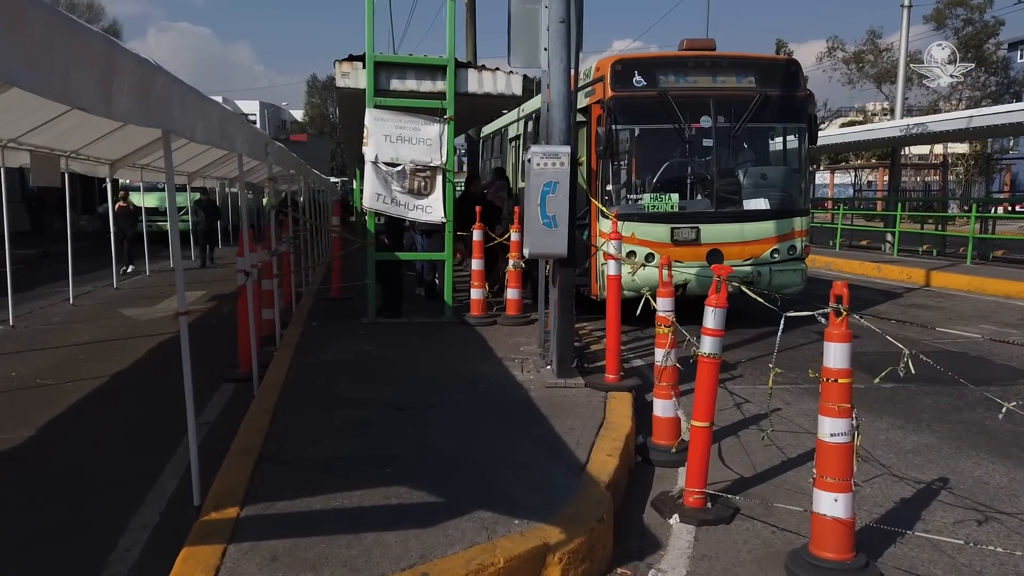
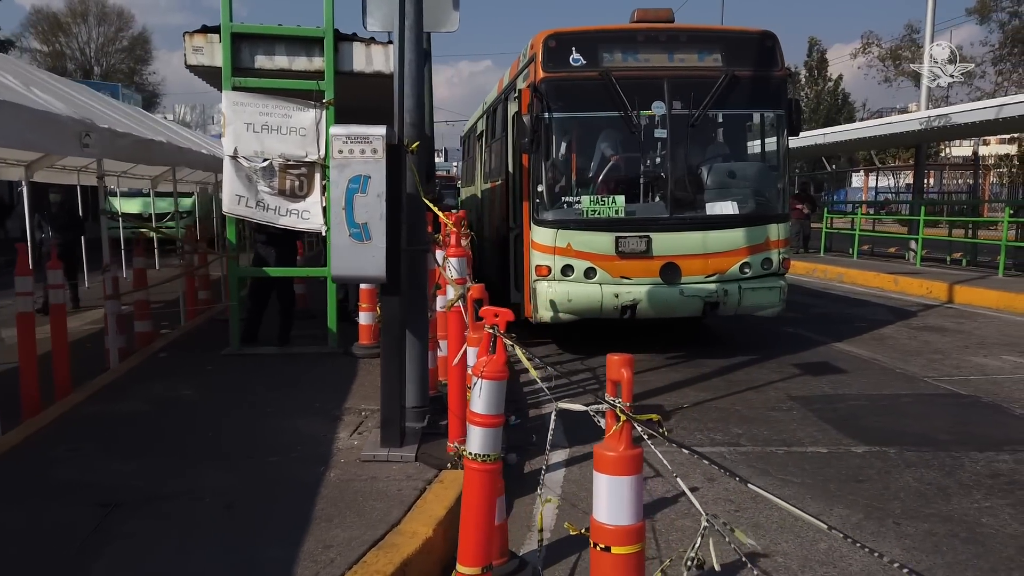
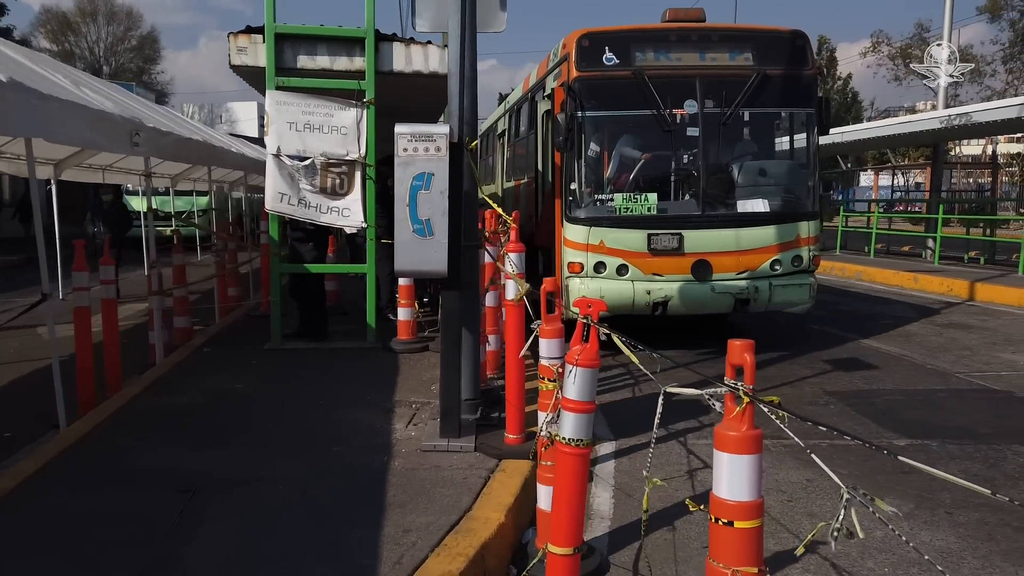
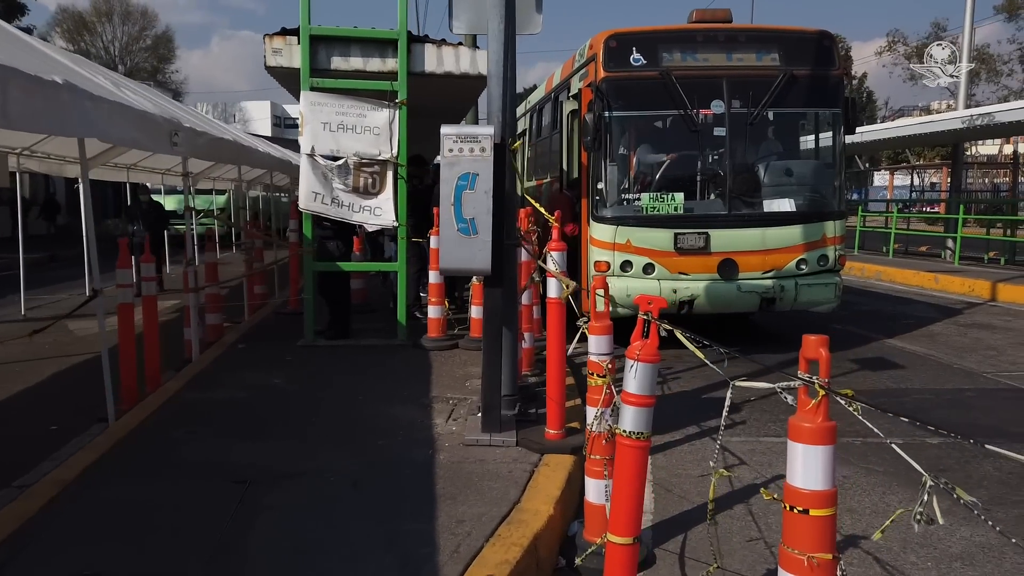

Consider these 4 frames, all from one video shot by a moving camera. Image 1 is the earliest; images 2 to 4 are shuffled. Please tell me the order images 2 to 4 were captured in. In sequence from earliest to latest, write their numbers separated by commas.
4, 3, 2
